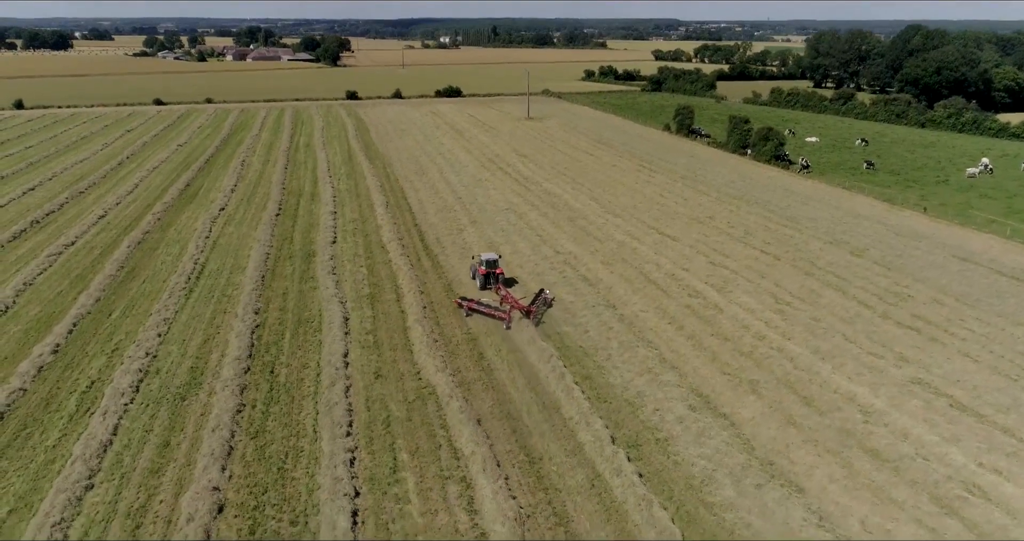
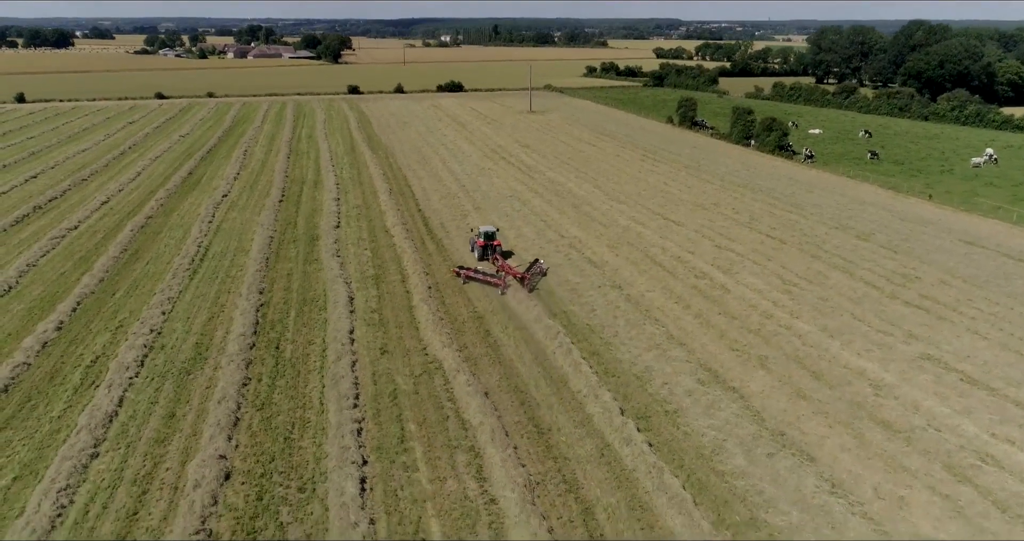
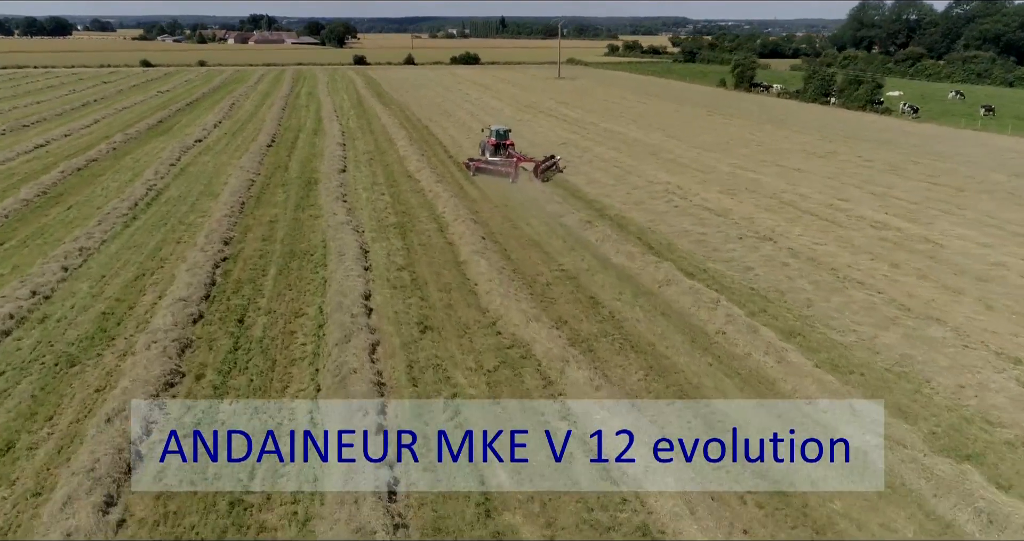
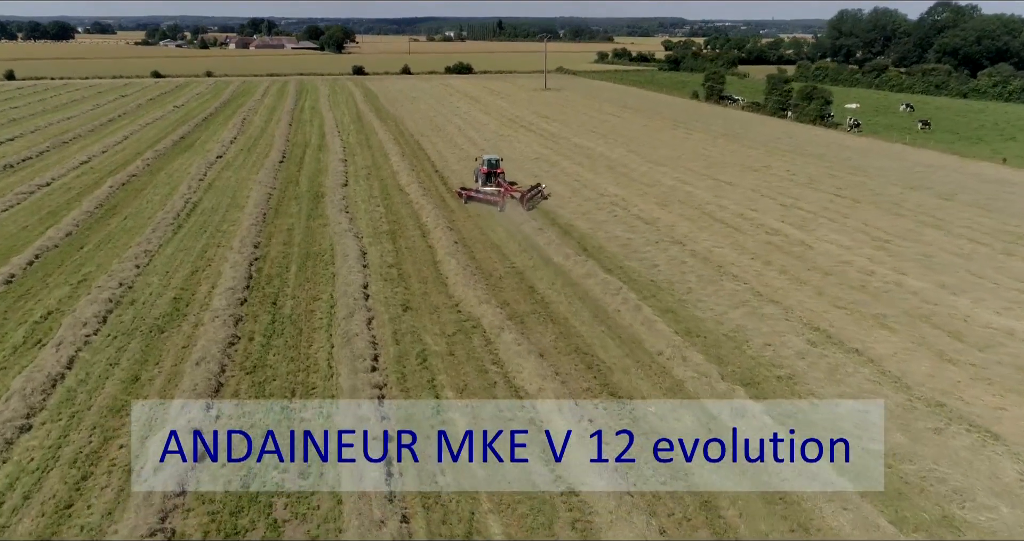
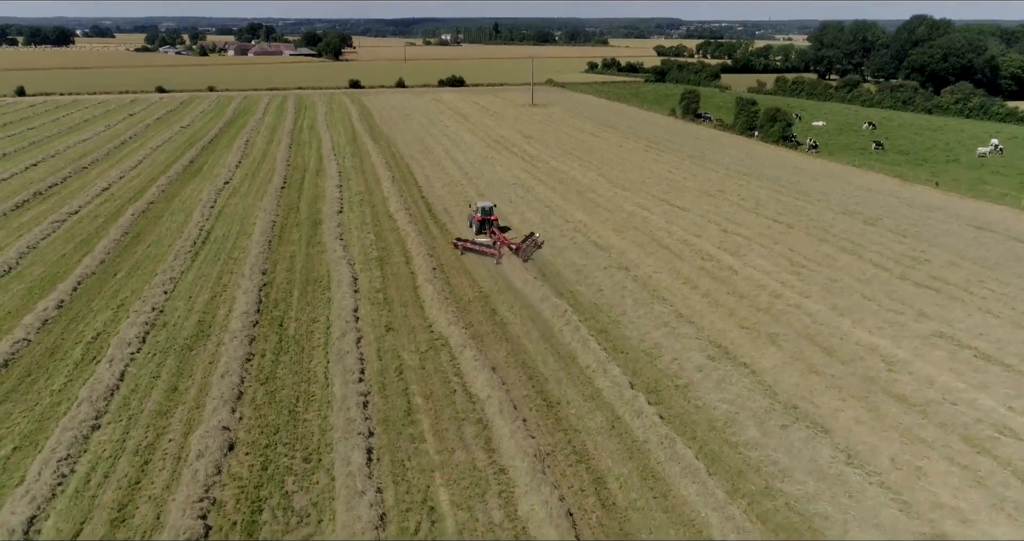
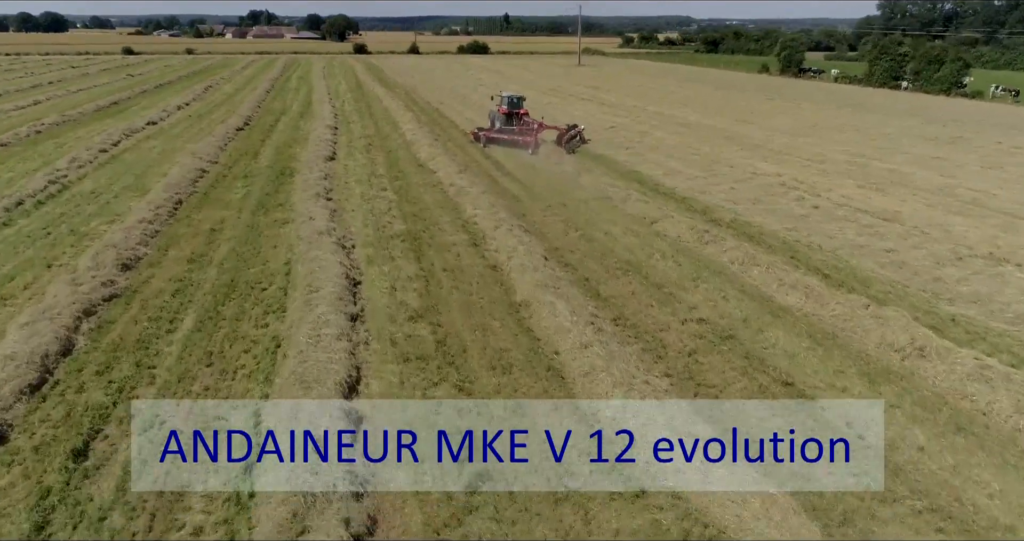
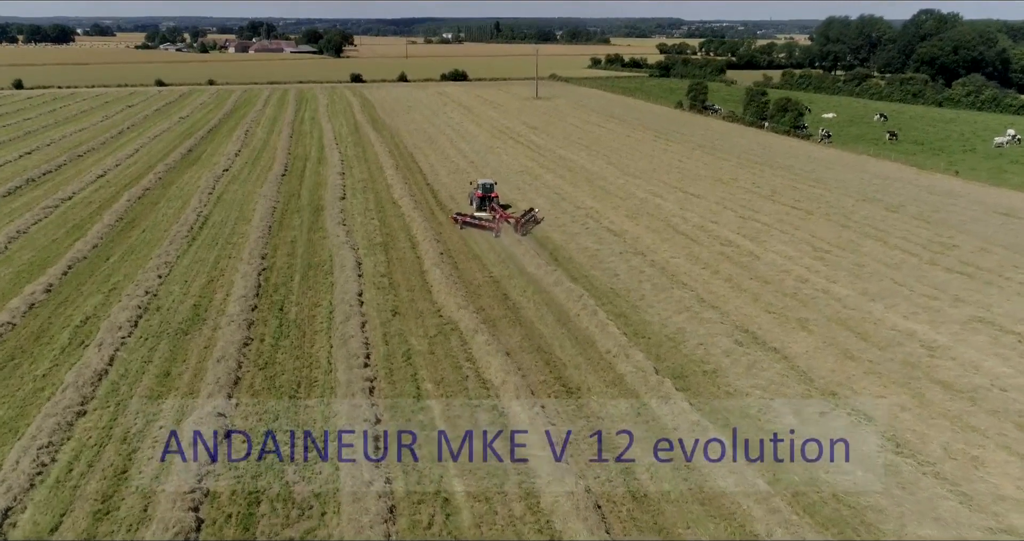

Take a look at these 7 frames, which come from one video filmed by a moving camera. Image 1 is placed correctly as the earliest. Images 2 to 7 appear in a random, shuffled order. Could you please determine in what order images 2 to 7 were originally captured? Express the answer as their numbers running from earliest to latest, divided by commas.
2, 5, 7, 4, 3, 6
